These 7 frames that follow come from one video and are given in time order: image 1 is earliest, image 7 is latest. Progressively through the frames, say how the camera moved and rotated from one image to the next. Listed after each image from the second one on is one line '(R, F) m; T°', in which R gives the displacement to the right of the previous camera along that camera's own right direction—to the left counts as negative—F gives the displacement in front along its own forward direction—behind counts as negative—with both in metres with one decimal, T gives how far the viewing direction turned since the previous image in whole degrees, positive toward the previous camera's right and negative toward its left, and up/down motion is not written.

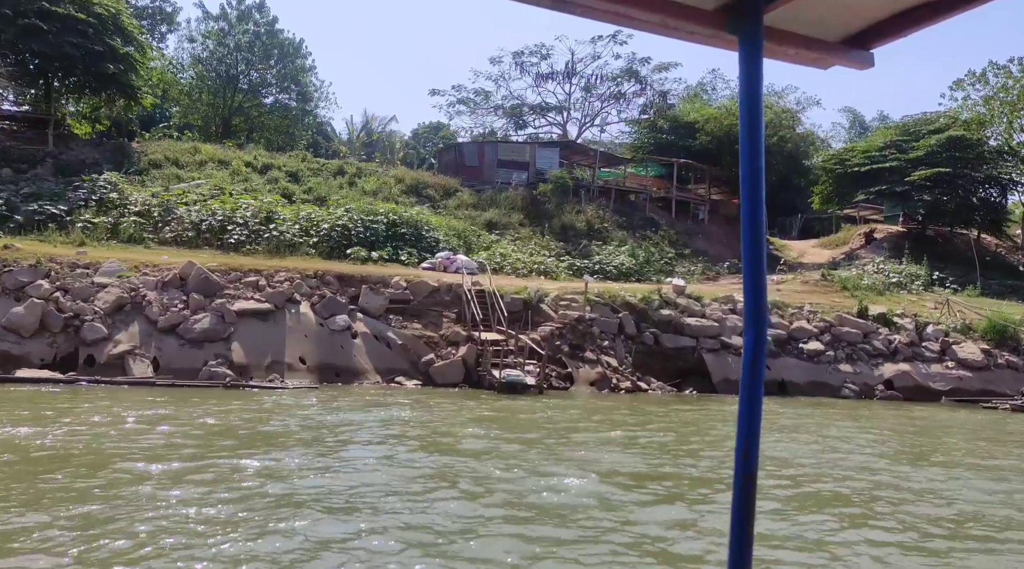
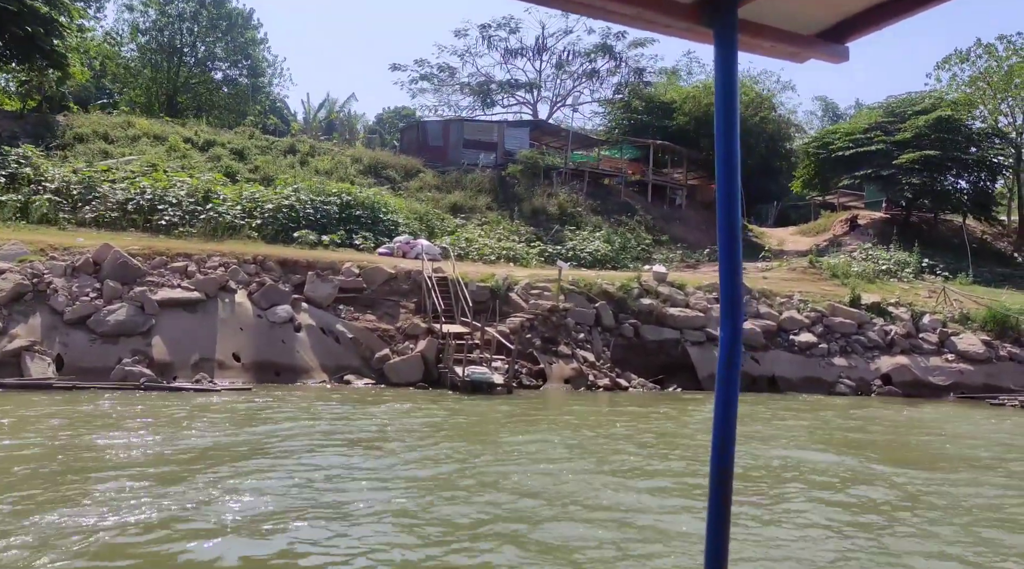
(+0.1, +1.6) m; +2°
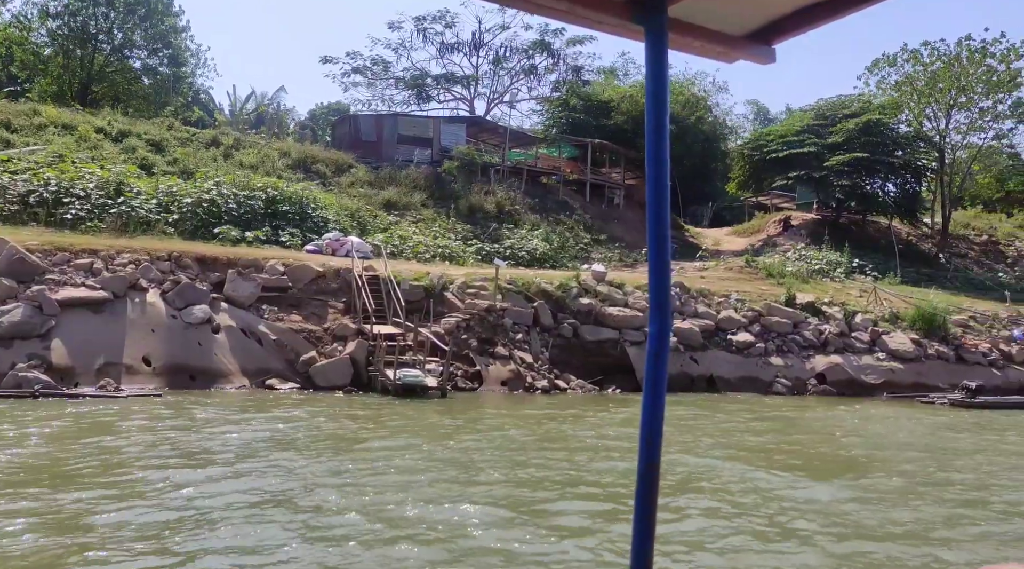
(0.0, +0.6) m; +4°
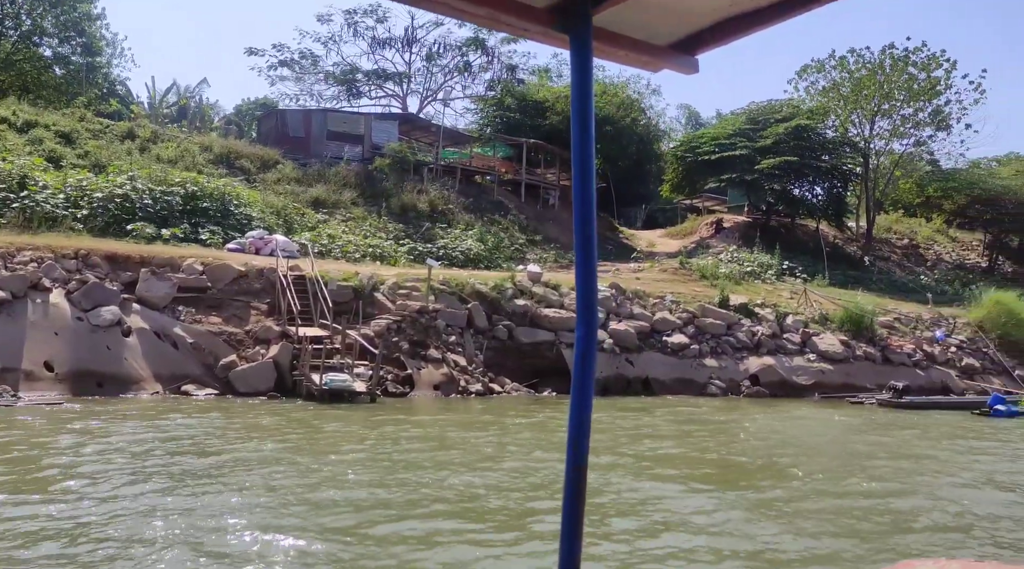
(0.0, +0.5) m; +4°
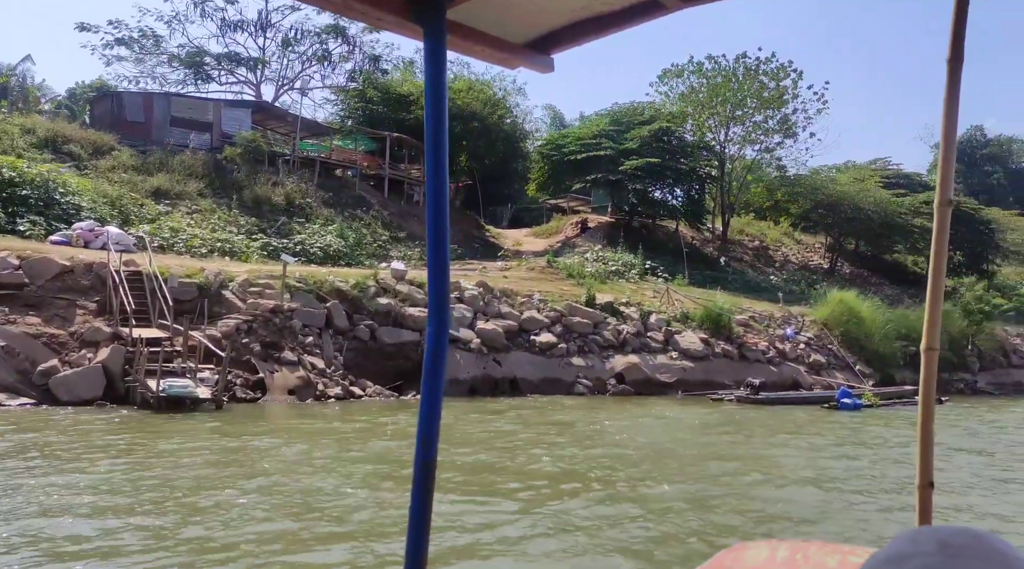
(0.0, +0.7) m; +9°
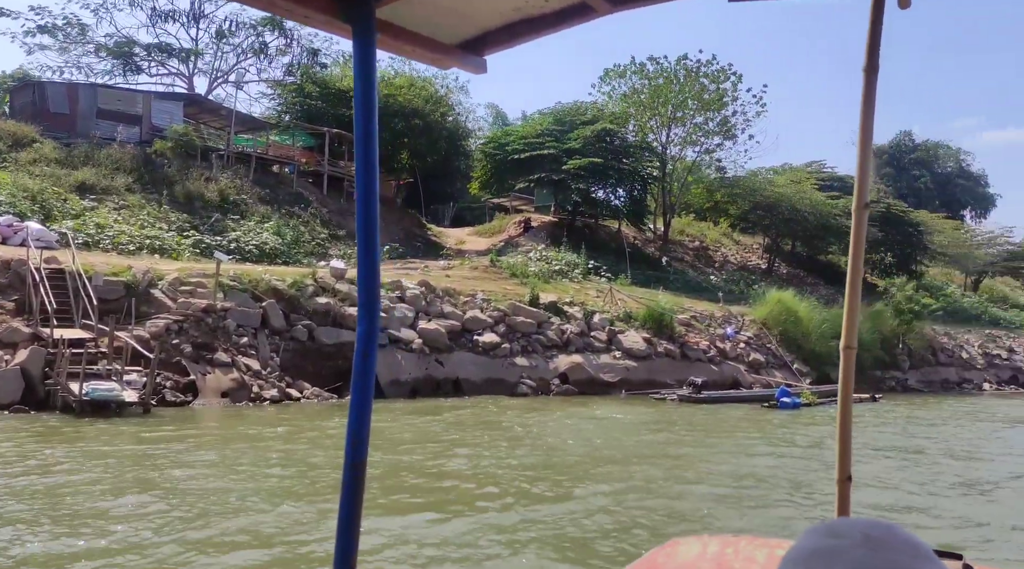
(0.0, +0.3) m; +4°
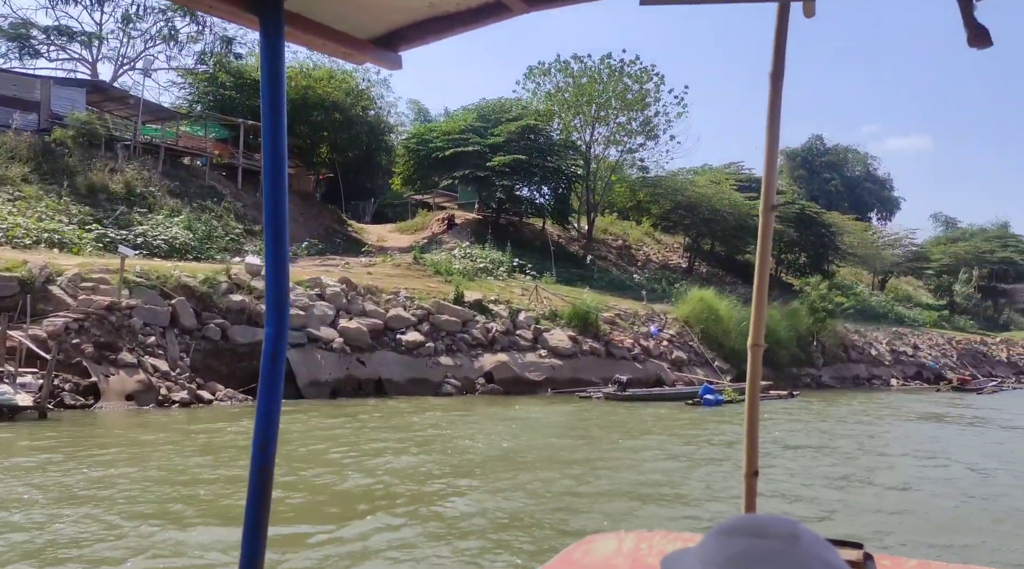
(0.0, +0.4) m; +5°
